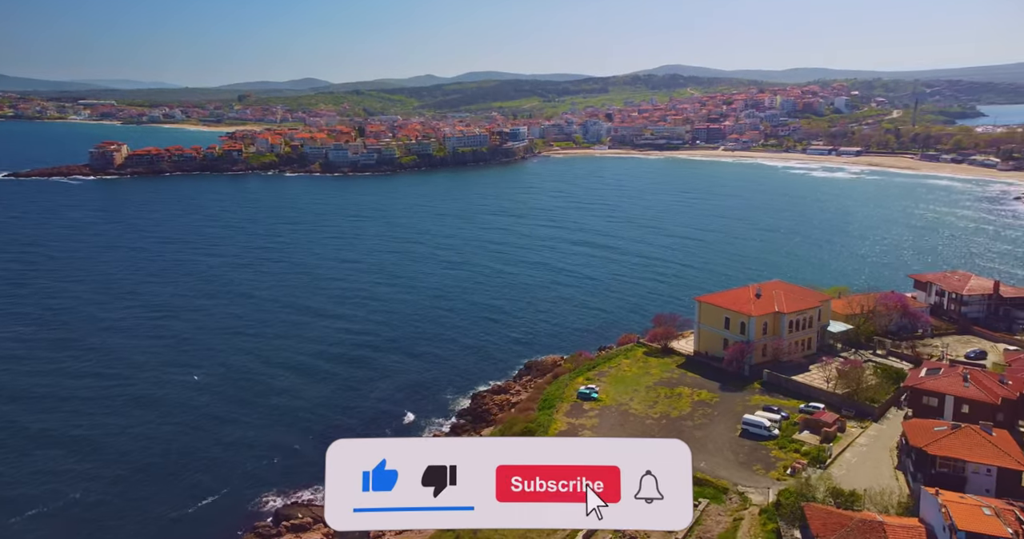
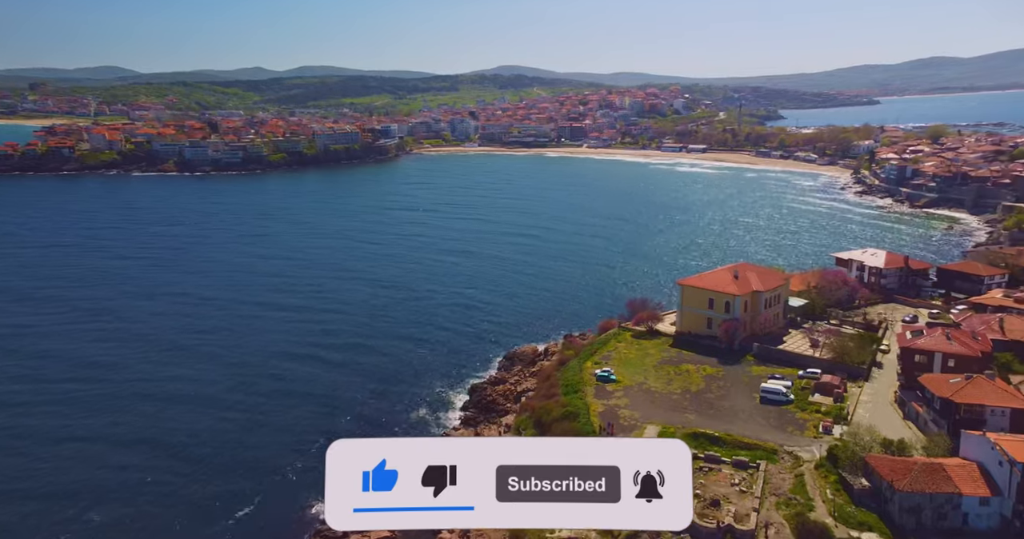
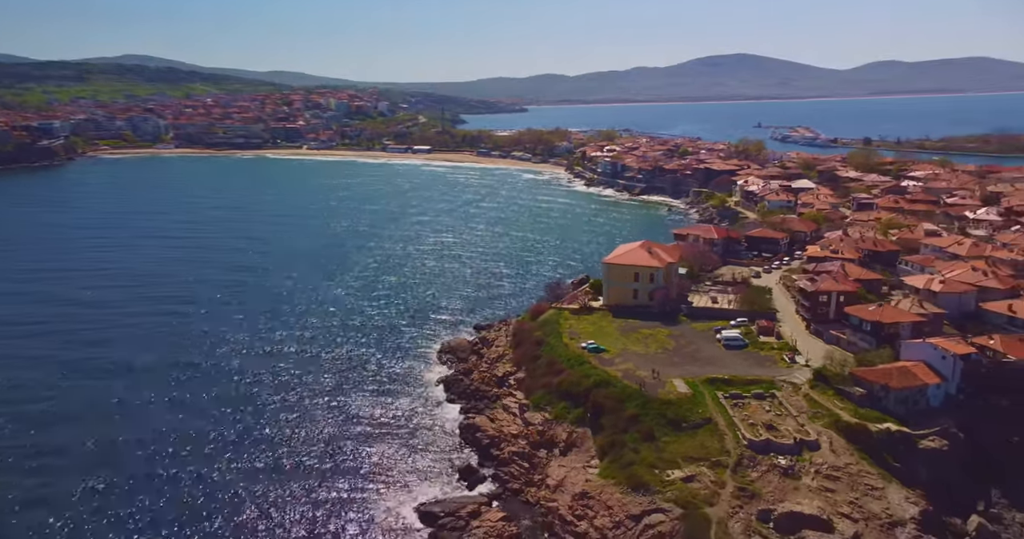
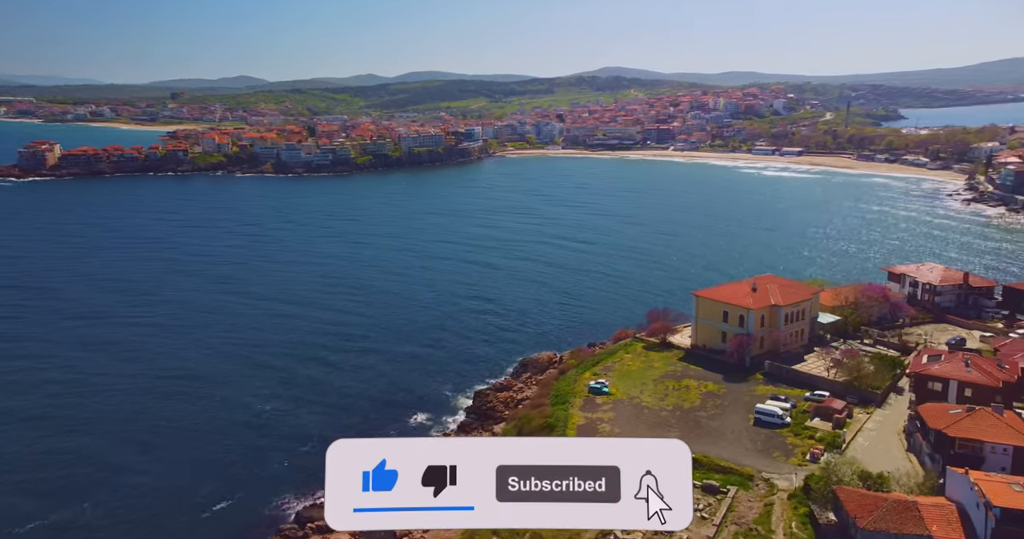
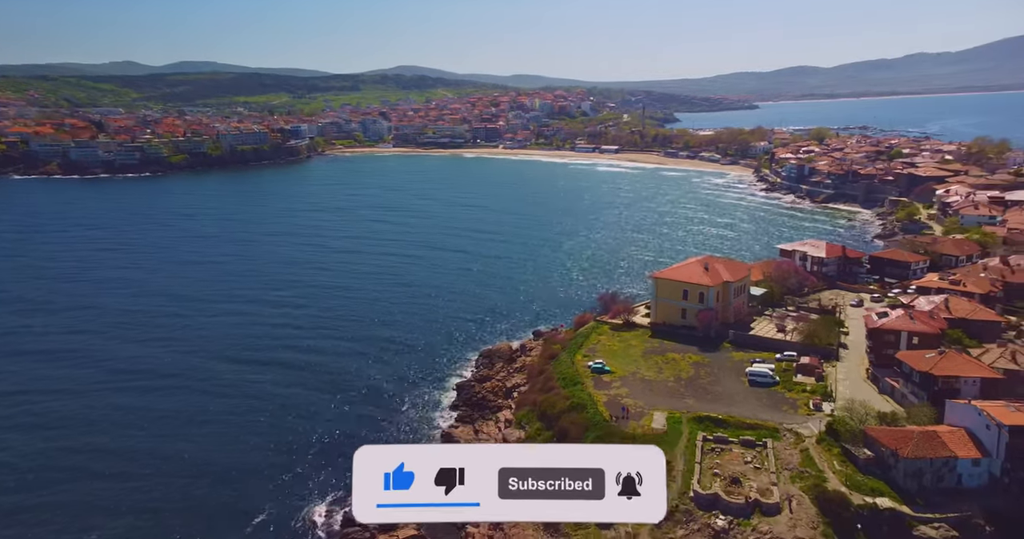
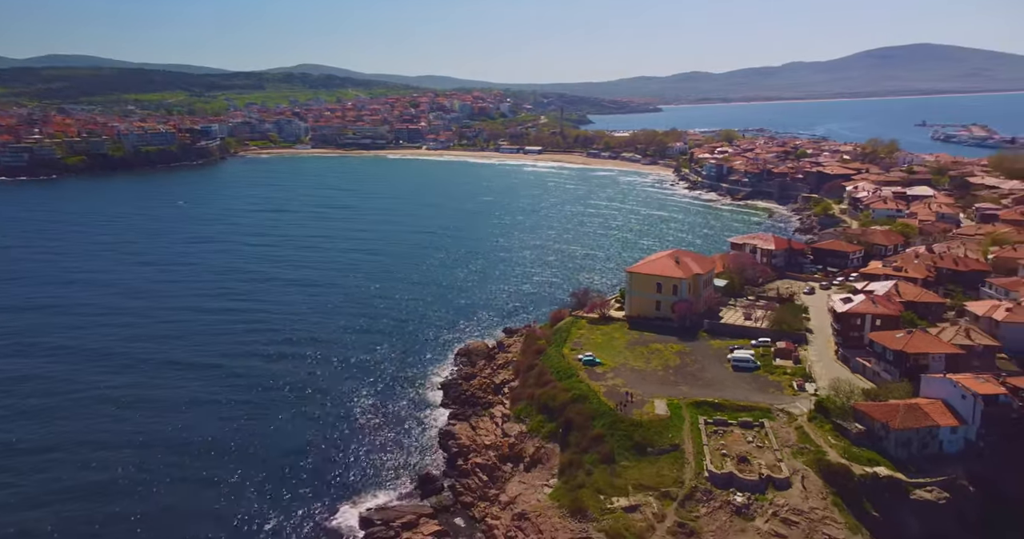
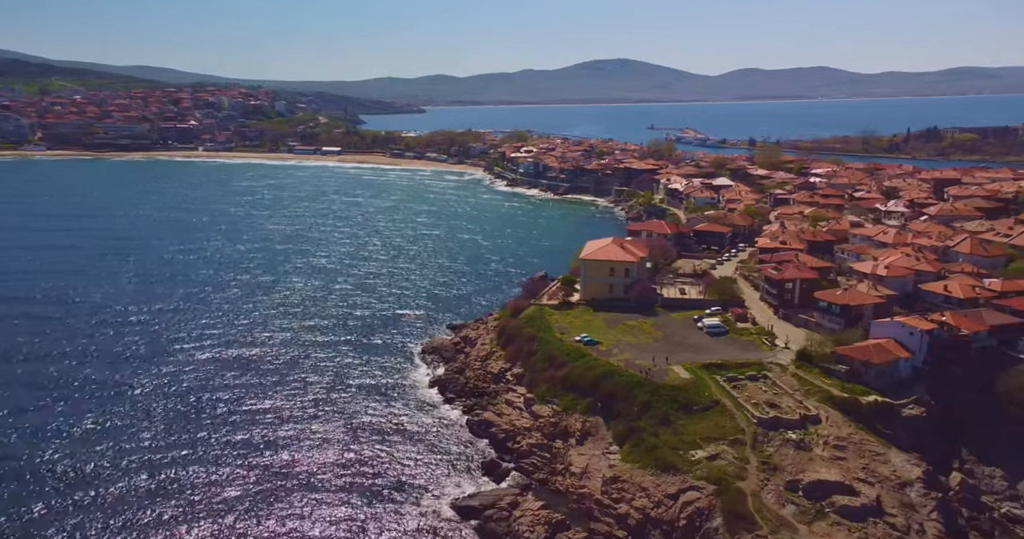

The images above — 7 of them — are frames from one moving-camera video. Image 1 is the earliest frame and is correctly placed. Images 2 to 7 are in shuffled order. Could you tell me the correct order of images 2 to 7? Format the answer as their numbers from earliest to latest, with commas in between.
4, 2, 5, 6, 3, 7
